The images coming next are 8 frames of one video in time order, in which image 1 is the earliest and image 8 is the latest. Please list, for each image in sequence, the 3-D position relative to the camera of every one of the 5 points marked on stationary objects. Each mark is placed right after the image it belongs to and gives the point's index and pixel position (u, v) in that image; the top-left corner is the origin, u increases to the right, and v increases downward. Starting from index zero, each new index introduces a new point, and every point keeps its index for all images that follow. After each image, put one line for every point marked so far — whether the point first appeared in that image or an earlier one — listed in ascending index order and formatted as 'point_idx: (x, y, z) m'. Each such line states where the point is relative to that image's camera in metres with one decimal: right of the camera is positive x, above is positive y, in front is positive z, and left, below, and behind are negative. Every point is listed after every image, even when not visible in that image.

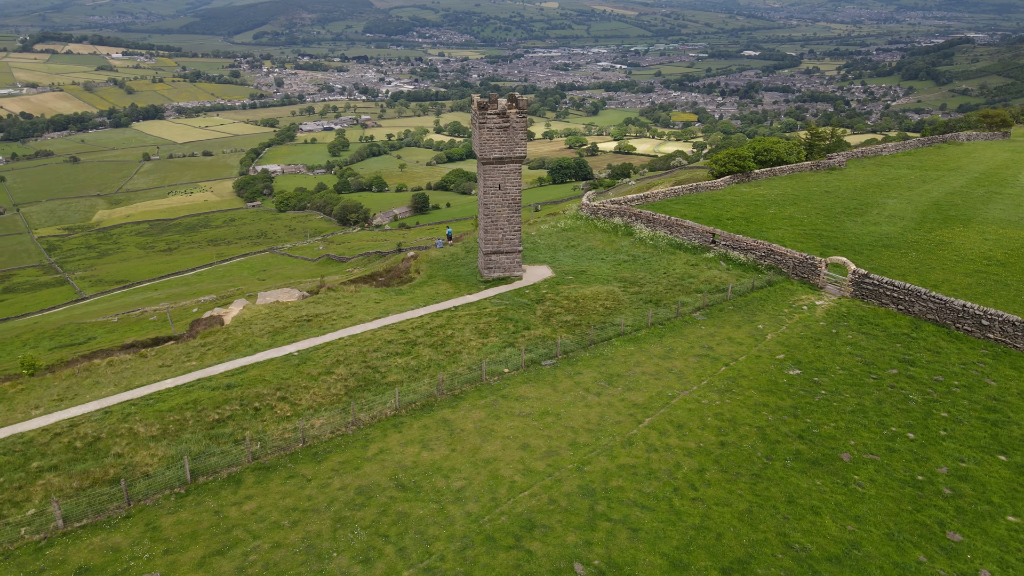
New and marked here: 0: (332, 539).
0: (-4.1, -5.8, +16.7) m
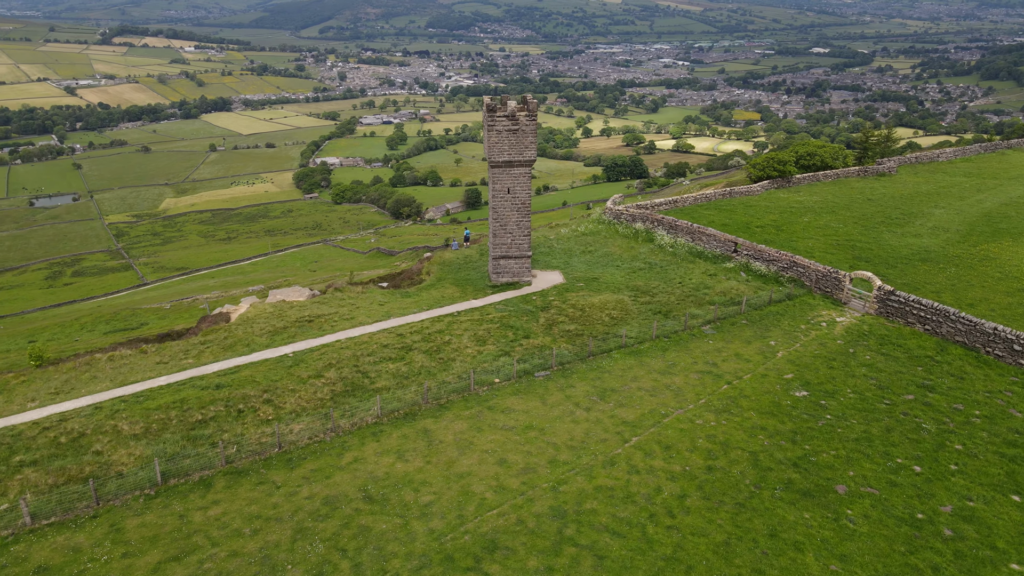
0: (-5.0, -5.9, +16.5) m
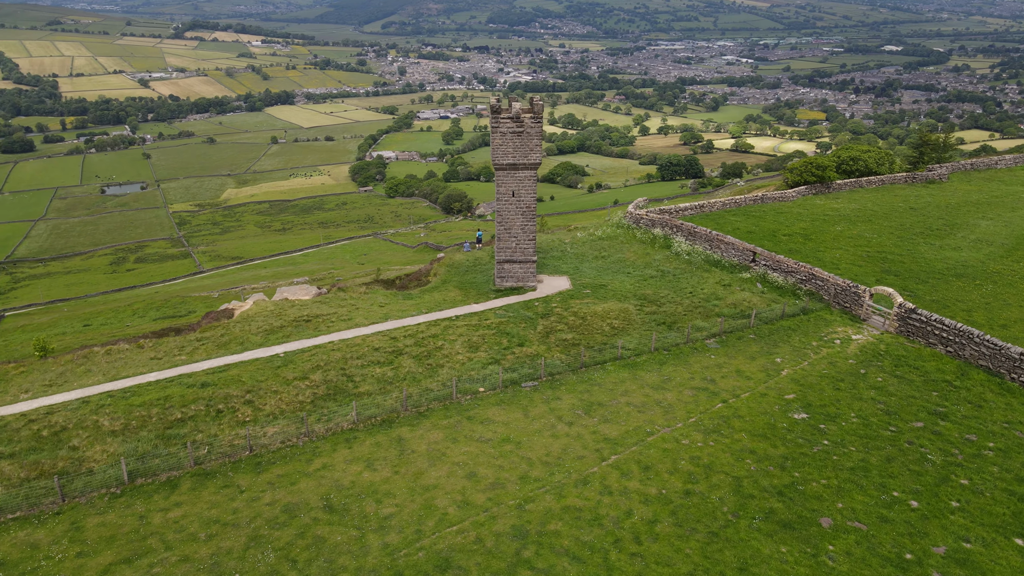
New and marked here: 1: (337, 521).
0: (-6.1, -6.1, +16.4) m
1: (-4.2, -5.6, +17.6) m
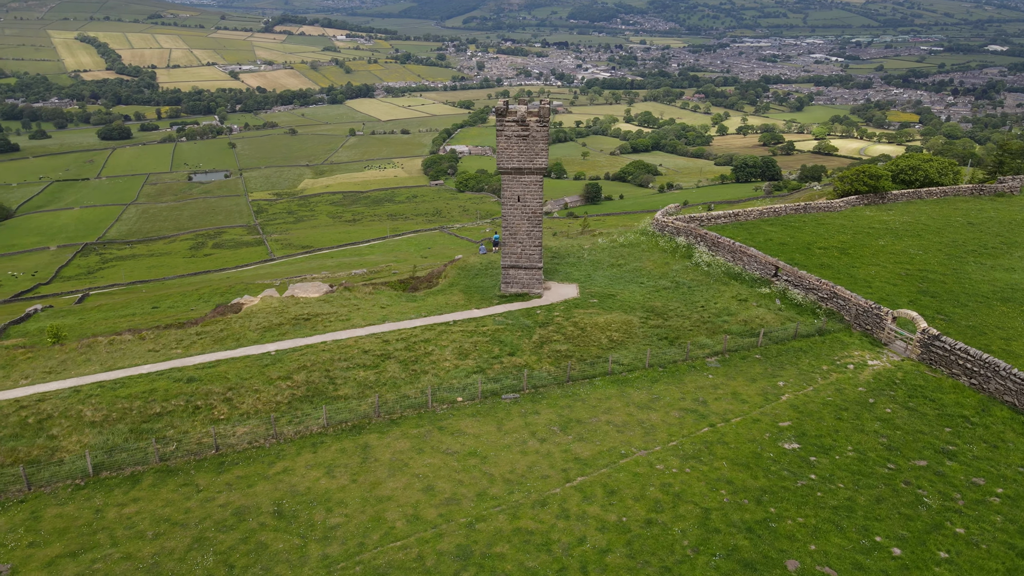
0: (-7.5, -6.1, +16.4) m
1: (-5.5, -5.7, +17.5) m
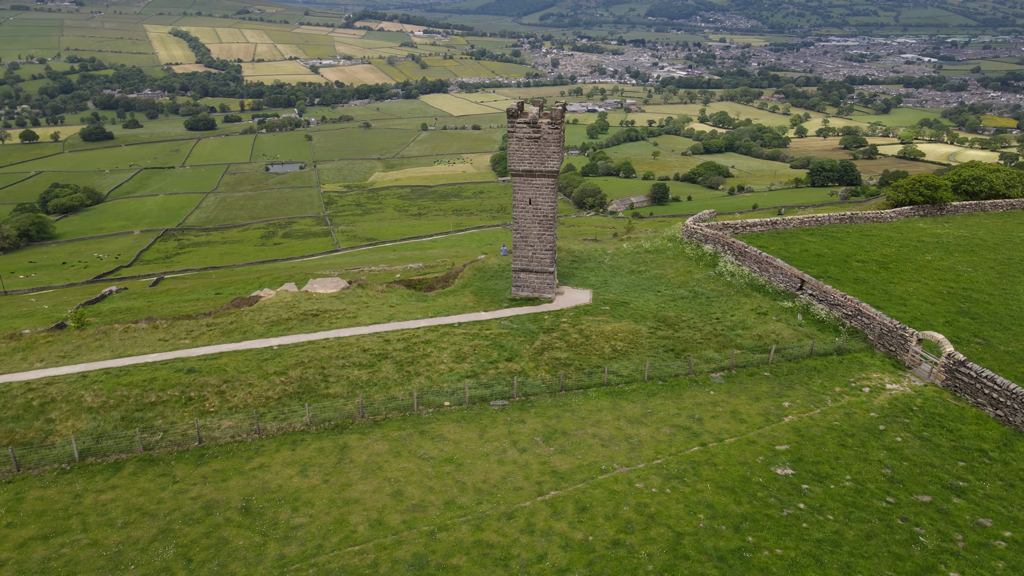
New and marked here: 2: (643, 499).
0: (-8.5, -6.0, +16.8) m
1: (-6.4, -5.7, +17.7) m
2: (+3.4, -5.5, +19.0) m
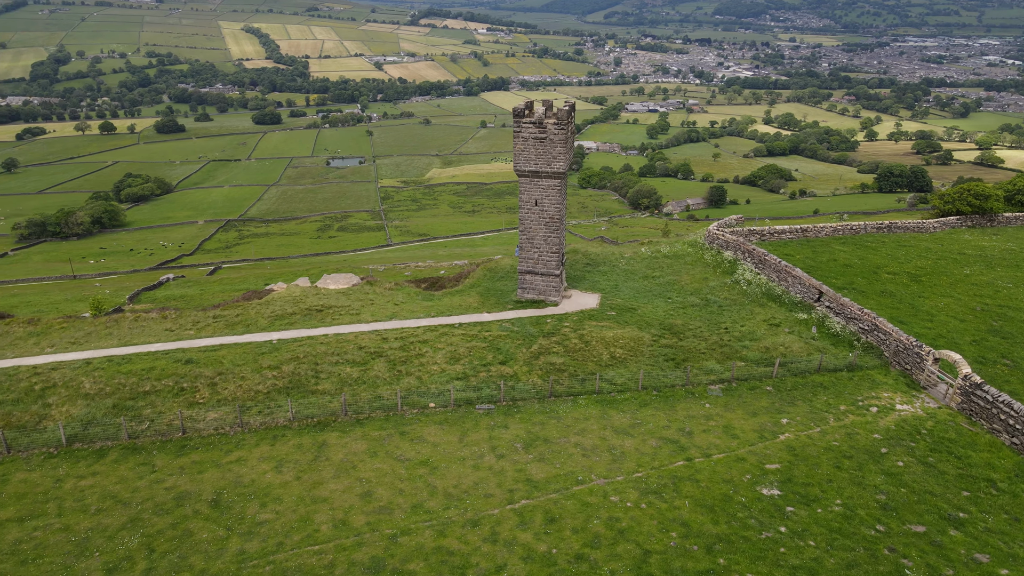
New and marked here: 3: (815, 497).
0: (-9.4, -5.8, +17.1) m
1: (-7.3, -5.6, +17.8) m
2: (+2.6, -5.7, +18.4) m
3: (+8.0, -5.5, +19.2) m
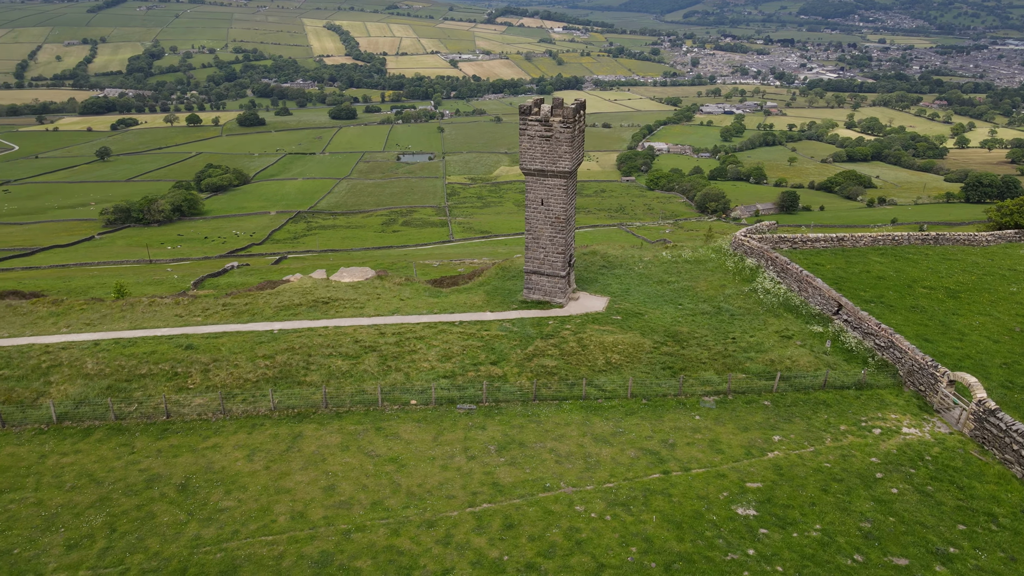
0: (-10.5, -5.5, +17.6) m
1: (-8.3, -5.3, +18.2) m
2: (+1.6, -5.8, +17.9) m
3: (+7.0, -5.8, +18.2) m
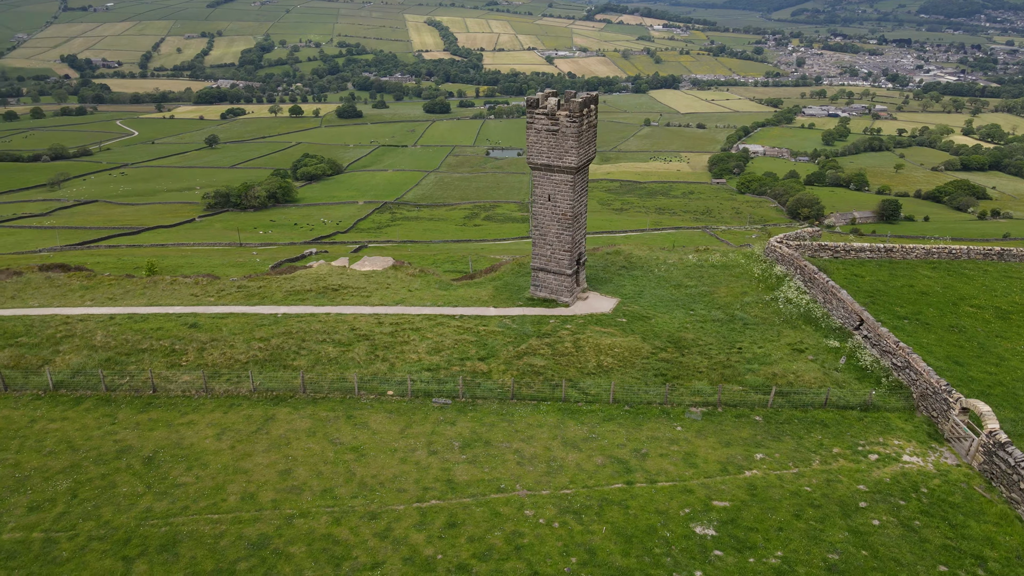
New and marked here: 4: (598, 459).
0: (-11.8, -4.8, +18.5) m
1: (-9.5, -4.8, +18.8) m
2: (+0.3, -5.7, +17.4) m
3: (+5.7, -6.0, +17.1) m
4: (+2.4, -4.6, +19.8) m
